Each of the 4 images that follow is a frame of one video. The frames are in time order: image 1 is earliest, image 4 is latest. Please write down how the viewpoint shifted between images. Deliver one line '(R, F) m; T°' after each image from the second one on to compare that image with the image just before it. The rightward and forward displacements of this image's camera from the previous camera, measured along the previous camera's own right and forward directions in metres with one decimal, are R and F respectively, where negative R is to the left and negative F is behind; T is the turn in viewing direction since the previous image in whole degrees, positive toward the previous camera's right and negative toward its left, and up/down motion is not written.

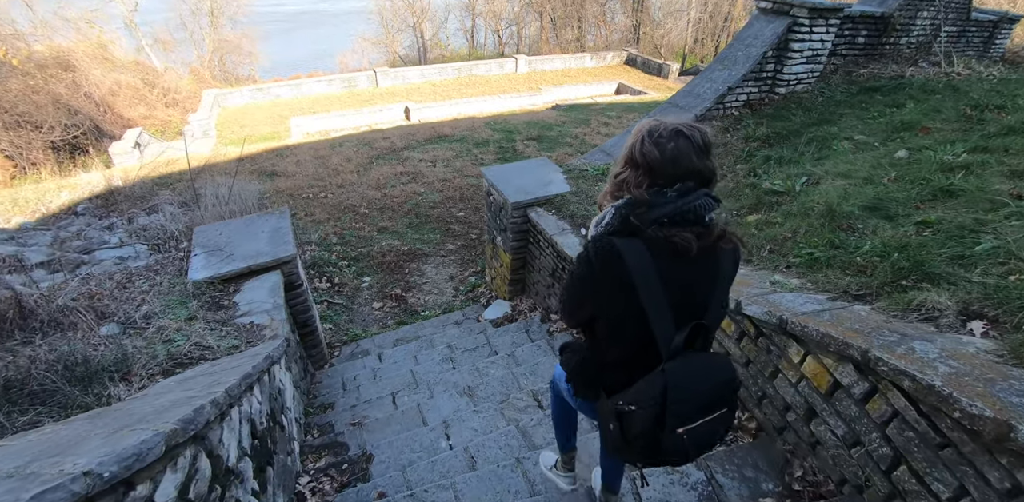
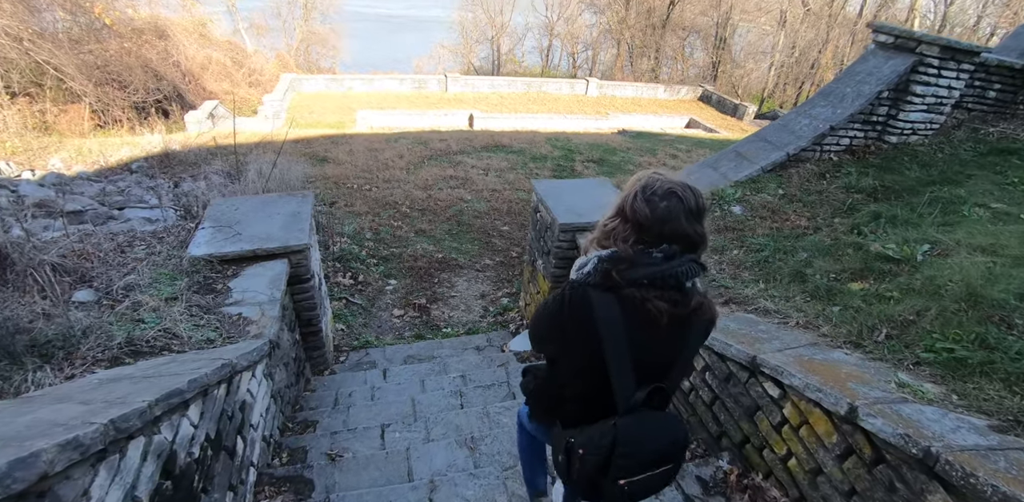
(0.0, +0.6) m; -5°
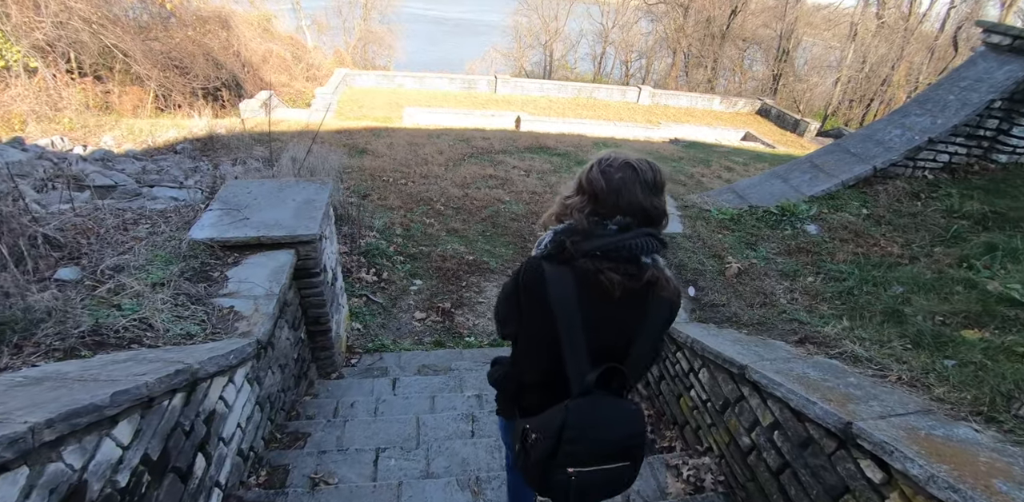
(0.0, +0.5) m; -4°
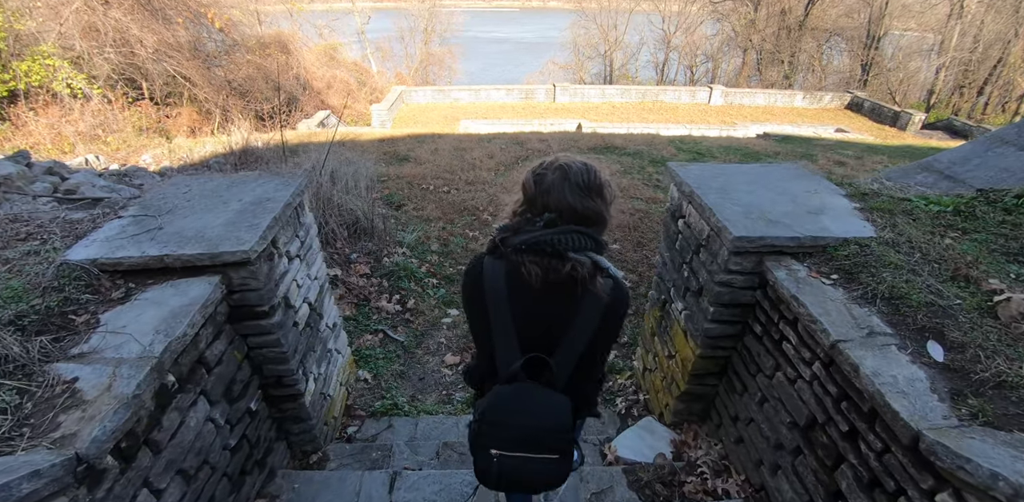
(0.0, +1.4) m; -7°
